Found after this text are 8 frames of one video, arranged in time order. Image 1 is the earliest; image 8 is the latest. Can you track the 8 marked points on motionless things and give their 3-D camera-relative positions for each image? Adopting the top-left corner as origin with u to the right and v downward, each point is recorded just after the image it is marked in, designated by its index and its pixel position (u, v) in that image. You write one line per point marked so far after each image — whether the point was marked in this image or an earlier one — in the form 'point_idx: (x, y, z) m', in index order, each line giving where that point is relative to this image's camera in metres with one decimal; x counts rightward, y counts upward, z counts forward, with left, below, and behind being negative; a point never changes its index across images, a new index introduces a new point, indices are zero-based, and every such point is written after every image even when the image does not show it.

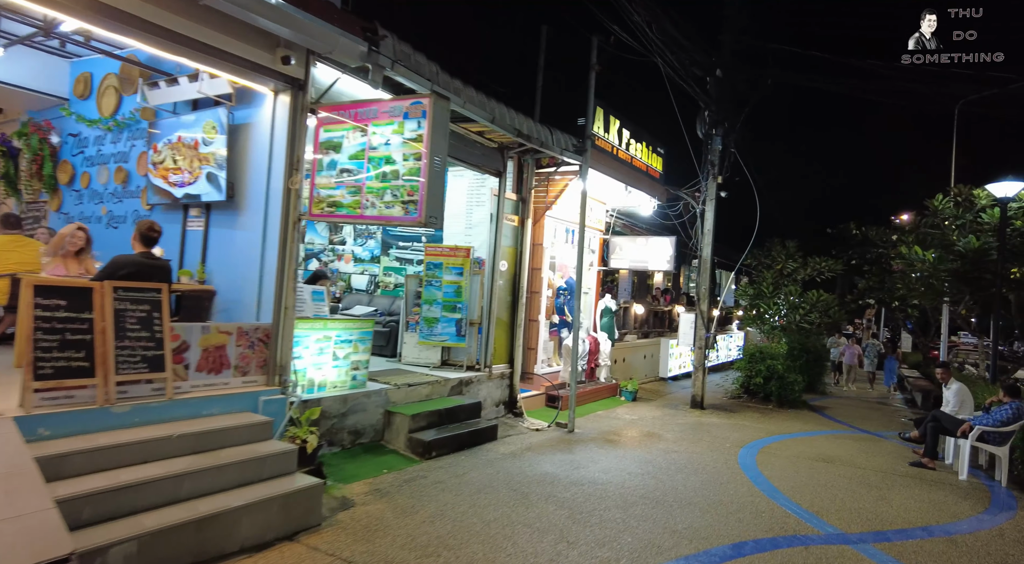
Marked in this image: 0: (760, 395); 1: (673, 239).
0: (+5.5, -2.5, +13.9) m
1: (+3.2, +0.9, +12.8) m
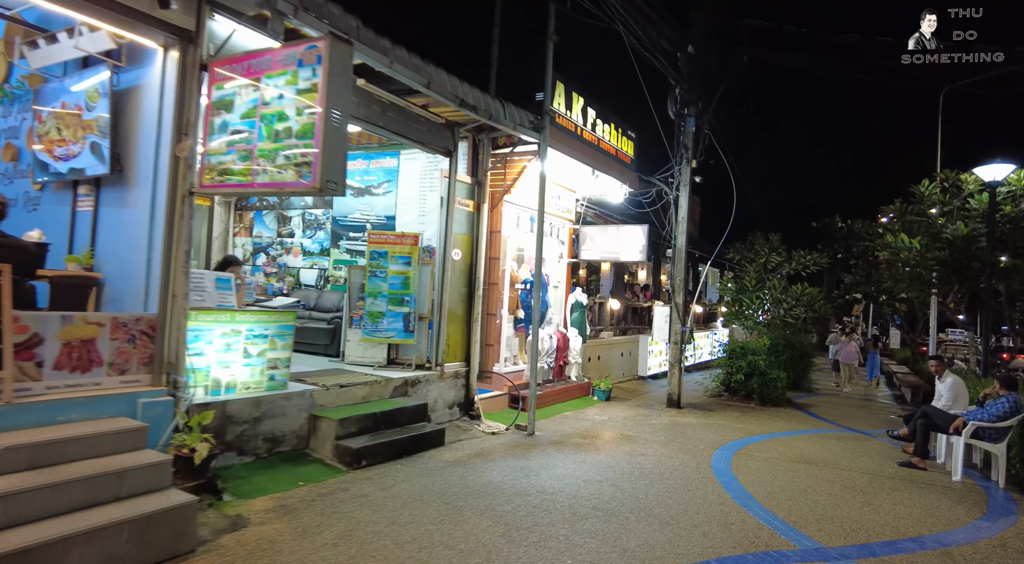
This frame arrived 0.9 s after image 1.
0: (+4.8, -2.3, +13.2) m
1: (+2.5, +1.1, +12.0) m
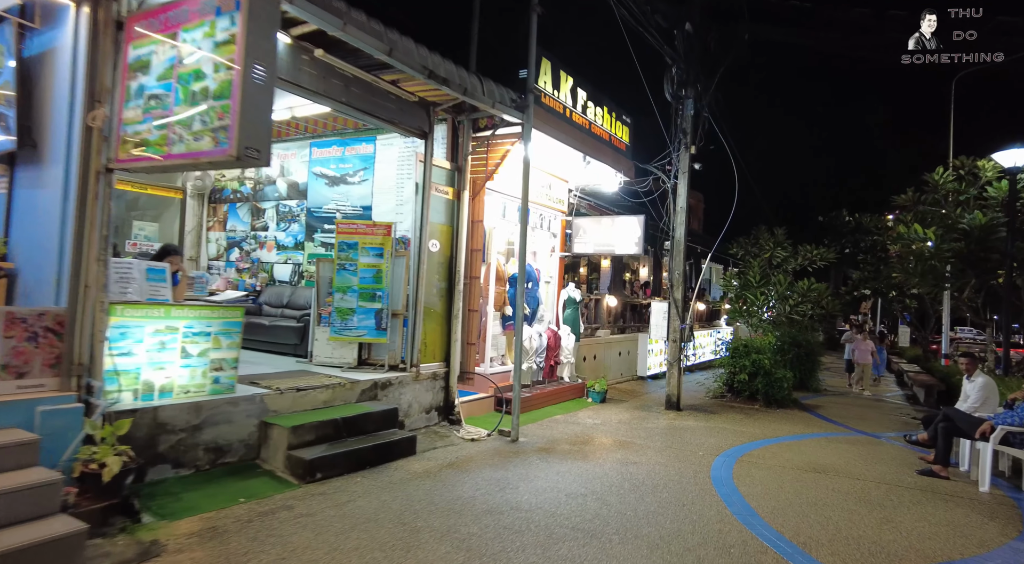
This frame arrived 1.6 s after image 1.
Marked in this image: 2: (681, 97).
0: (+4.6, -2.2, +12.4) m
1: (+2.3, +1.2, +11.3) m
2: (+2.9, +3.2, +10.9) m
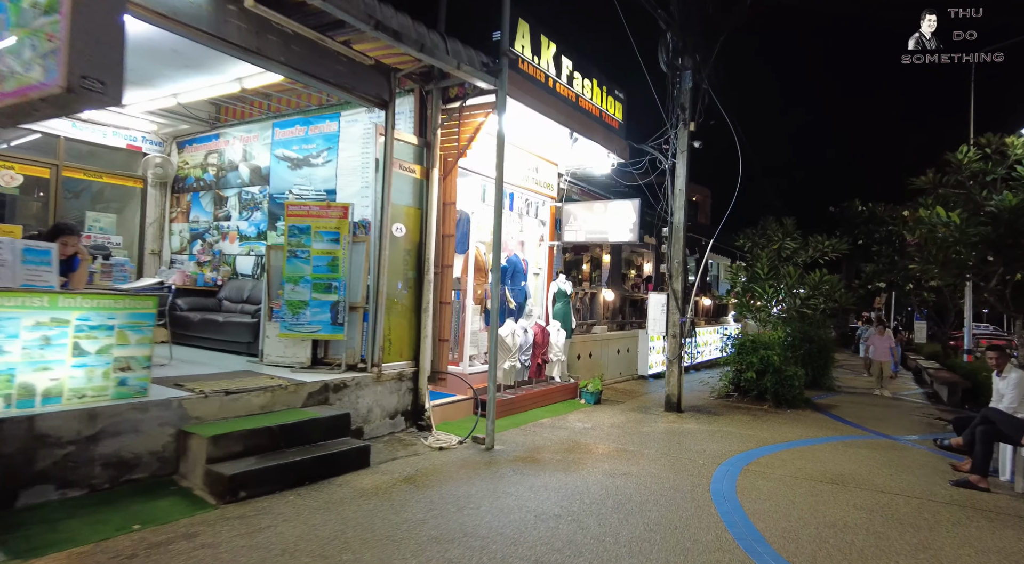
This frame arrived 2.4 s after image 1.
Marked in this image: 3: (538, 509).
0: (+4.4, -2.0, +11.4) m
1: (+2.0, +1.3, +10.3) m
2: (+2.6, +3.4, +9.9) m
3: (+0.2, -1.8, +5.1) m
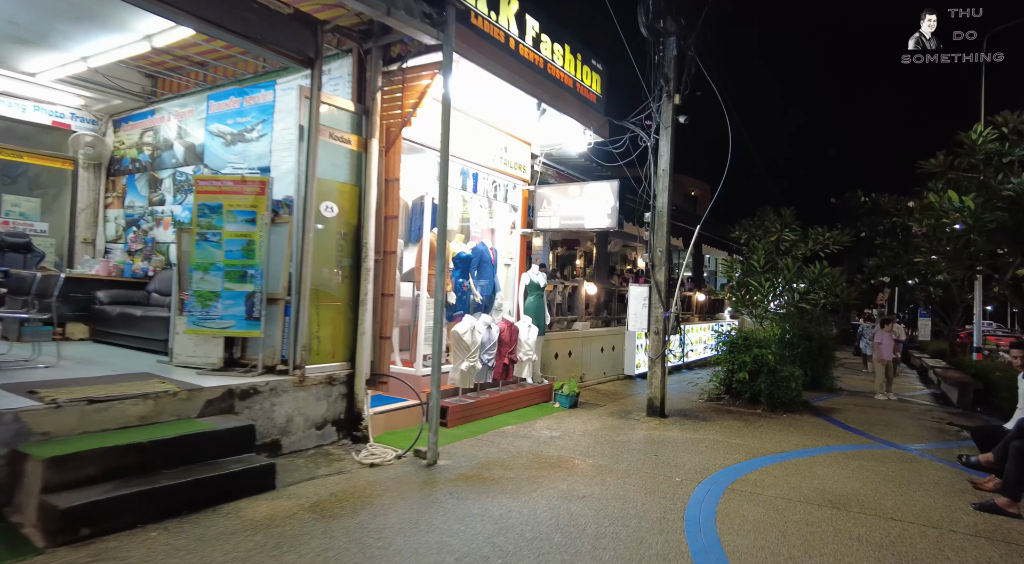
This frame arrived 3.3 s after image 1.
0: (+3.9, -1.9, +10.4) m
1: (+1.5, +1.5, +9.3) m
2: (+2.1, +3.5, +8.9) m
3: (-0.3, -1.7, +4.1) m
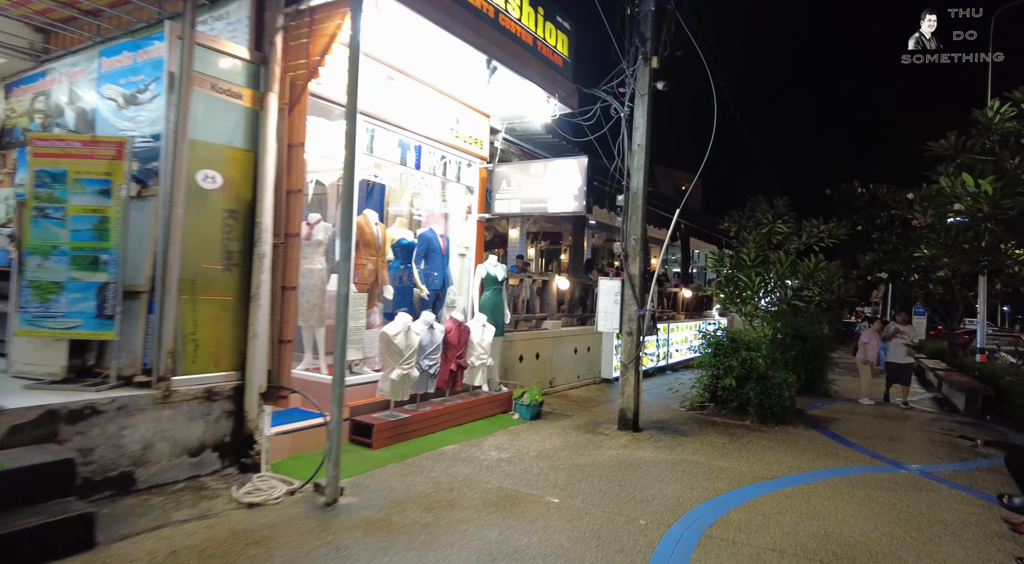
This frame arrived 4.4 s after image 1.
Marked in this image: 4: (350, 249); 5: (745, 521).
0: (+3.2, -1.8, +9.2) m
1: (+0.9, +1.5, +8.1) m
2: (+1.5, +3.6, +7.7) m
3: (-0.9, -1.7, +2.9) m
4: (-1.2, +0.3, +4.9) m
5: (+1.8, -1.8, +4.9) m
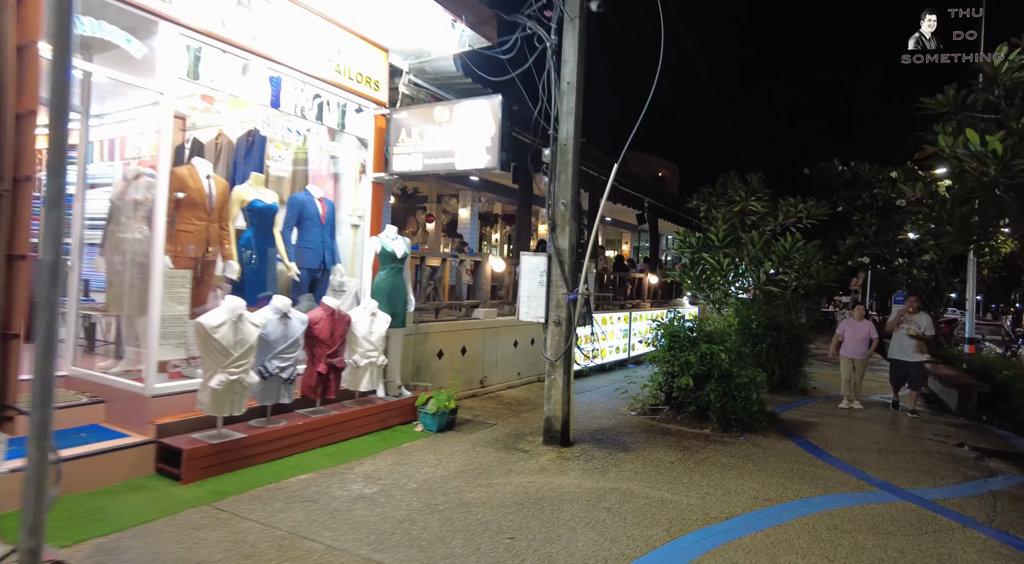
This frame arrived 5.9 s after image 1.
0: (+2.2, -1.5, +7.6) m
1: (-0.1, +1.8, +6.3) m
2: (+0.5, +3.8, +5.9) m
3: (-1.8, -1.5, +1.1) m
4: (-2.2, +0.4, +3.1) m
5: (+0.8, -1.6, +3.2) m
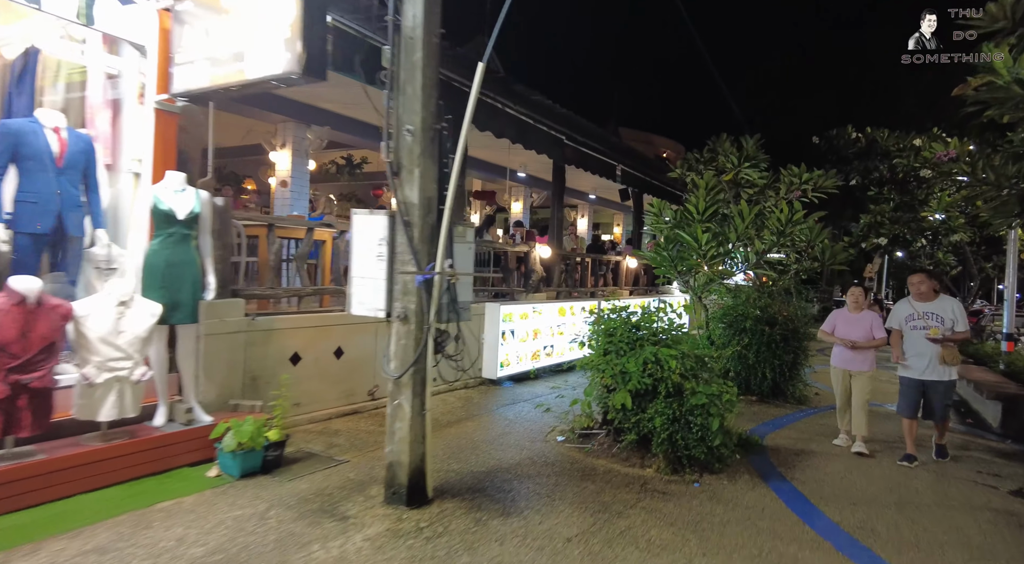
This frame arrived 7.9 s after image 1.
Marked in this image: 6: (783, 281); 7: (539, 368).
0: (+1.0, -1.4, +5.4) m
1: (-1.3, +2.0, +4.1) m
2: (-0.7, +4.0, +3.6) m
3: (-3.0, -1.4, -1.0) m
4: (-3.4, +0.6, +0.9) m
5: (-0.4, -1.5, +1.0) m
6: (+4.0, 0.0, +9.4) m
7: (+0.9, -1.2, +9.1) m
